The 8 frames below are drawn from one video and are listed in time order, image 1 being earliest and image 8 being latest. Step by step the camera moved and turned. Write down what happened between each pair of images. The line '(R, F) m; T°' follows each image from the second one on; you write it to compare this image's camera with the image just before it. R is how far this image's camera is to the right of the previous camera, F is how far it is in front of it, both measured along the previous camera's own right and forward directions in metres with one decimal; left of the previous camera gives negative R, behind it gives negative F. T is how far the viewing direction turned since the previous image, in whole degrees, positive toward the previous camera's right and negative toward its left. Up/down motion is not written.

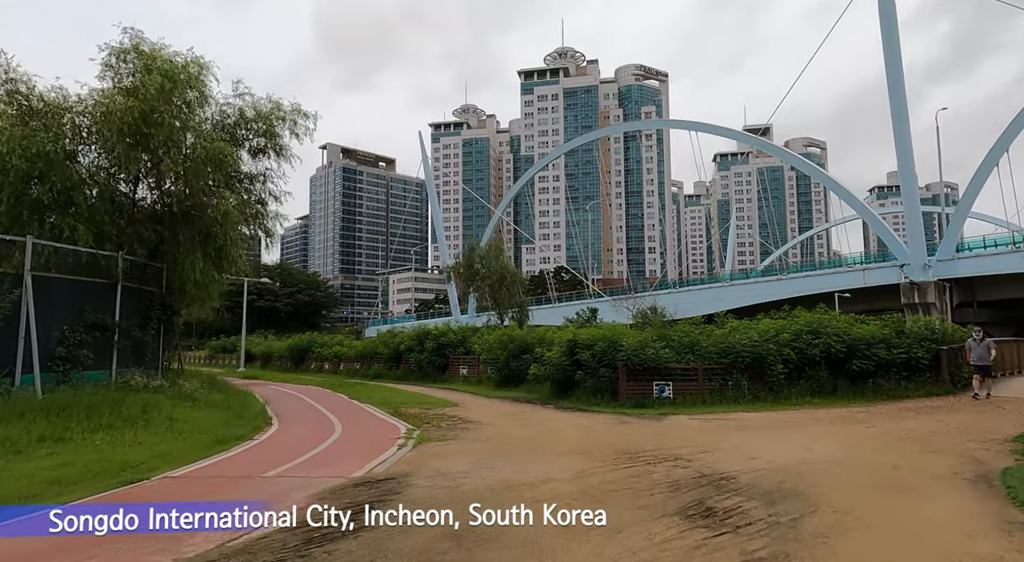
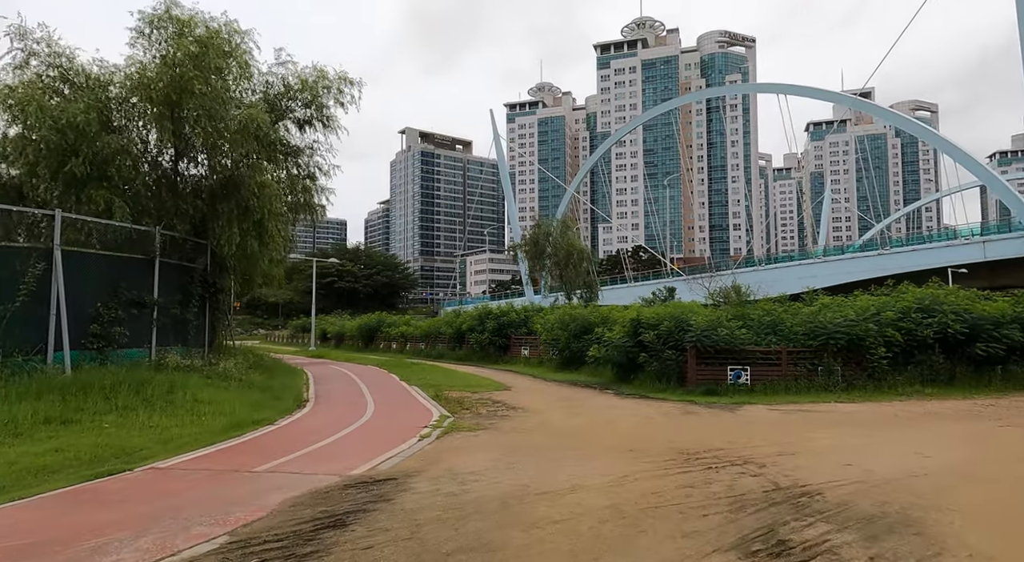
(+0.7, +2.1) m; -6°
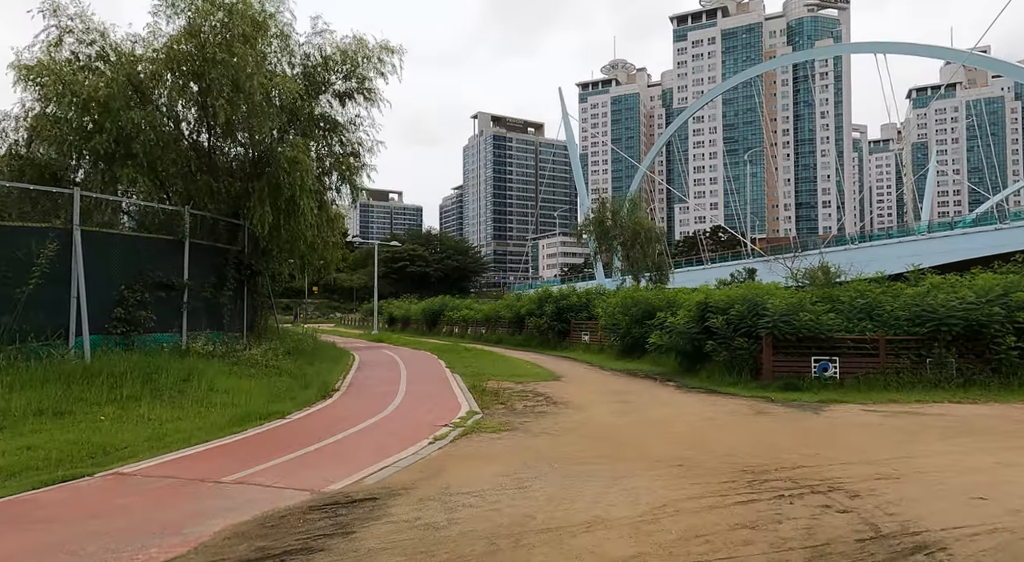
(+0.7, +2.1) m; -6°
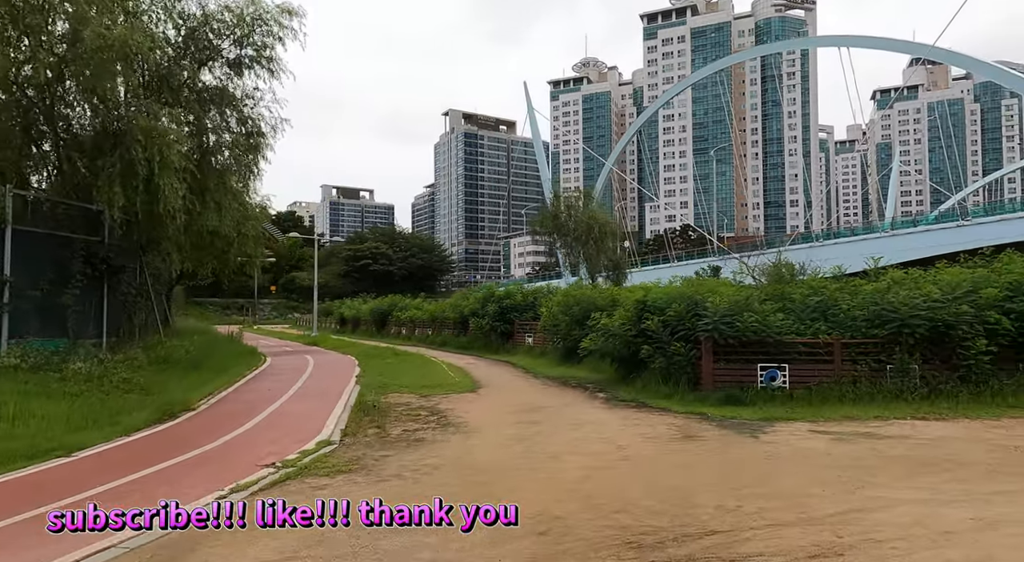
(+1.6, +2.5) m; +2°
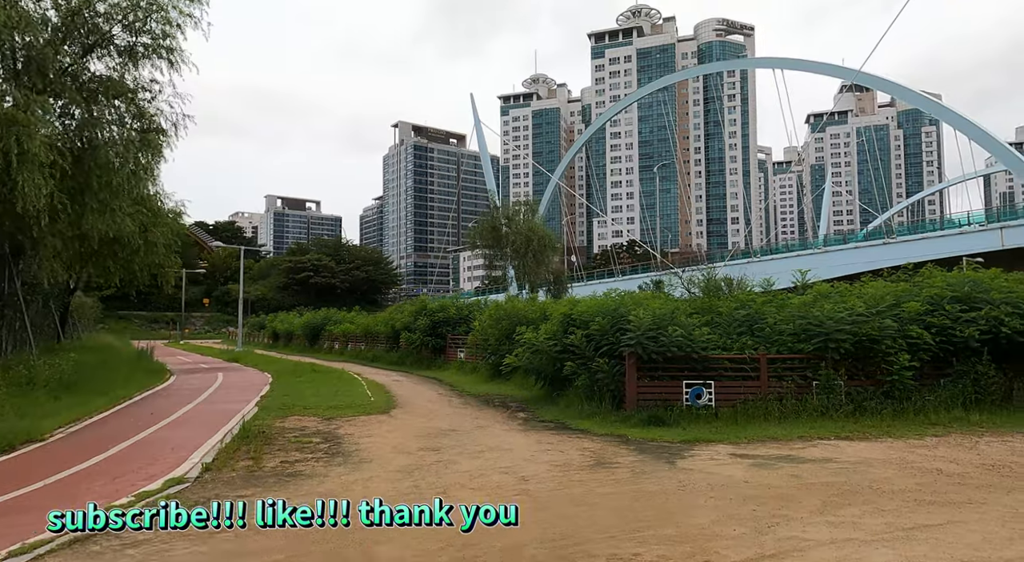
(+0.7, +0.9) m; +4°
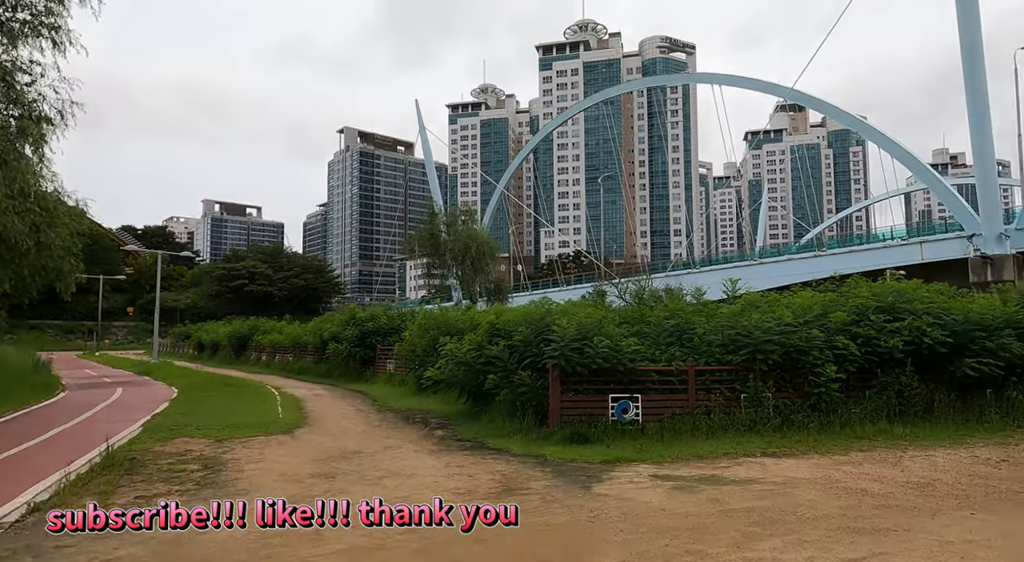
(+0.6, +0.8) m; +4°
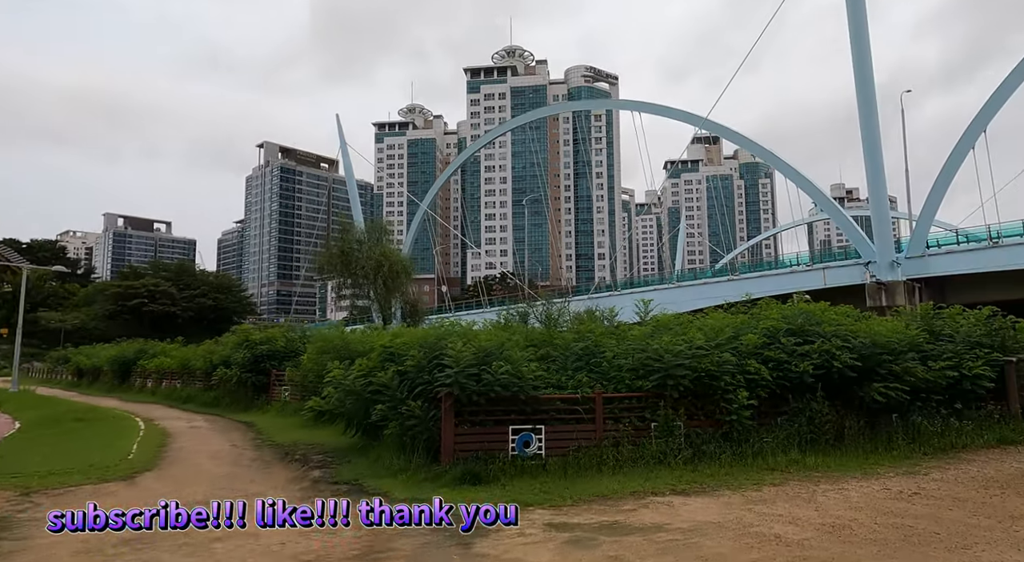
(+0.6, +1.3) m; +6°
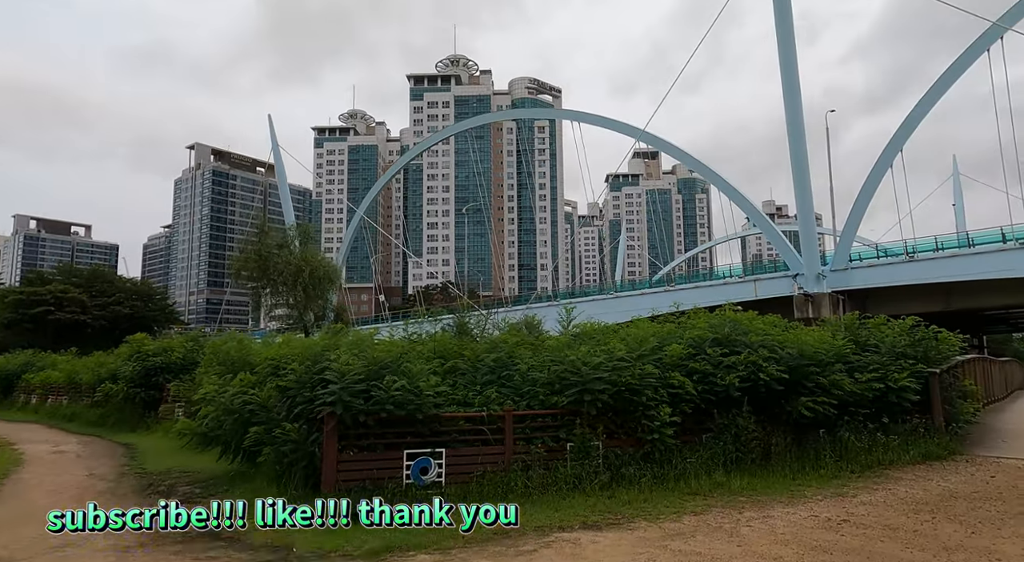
(+0.7, +1.4) m; +5°
